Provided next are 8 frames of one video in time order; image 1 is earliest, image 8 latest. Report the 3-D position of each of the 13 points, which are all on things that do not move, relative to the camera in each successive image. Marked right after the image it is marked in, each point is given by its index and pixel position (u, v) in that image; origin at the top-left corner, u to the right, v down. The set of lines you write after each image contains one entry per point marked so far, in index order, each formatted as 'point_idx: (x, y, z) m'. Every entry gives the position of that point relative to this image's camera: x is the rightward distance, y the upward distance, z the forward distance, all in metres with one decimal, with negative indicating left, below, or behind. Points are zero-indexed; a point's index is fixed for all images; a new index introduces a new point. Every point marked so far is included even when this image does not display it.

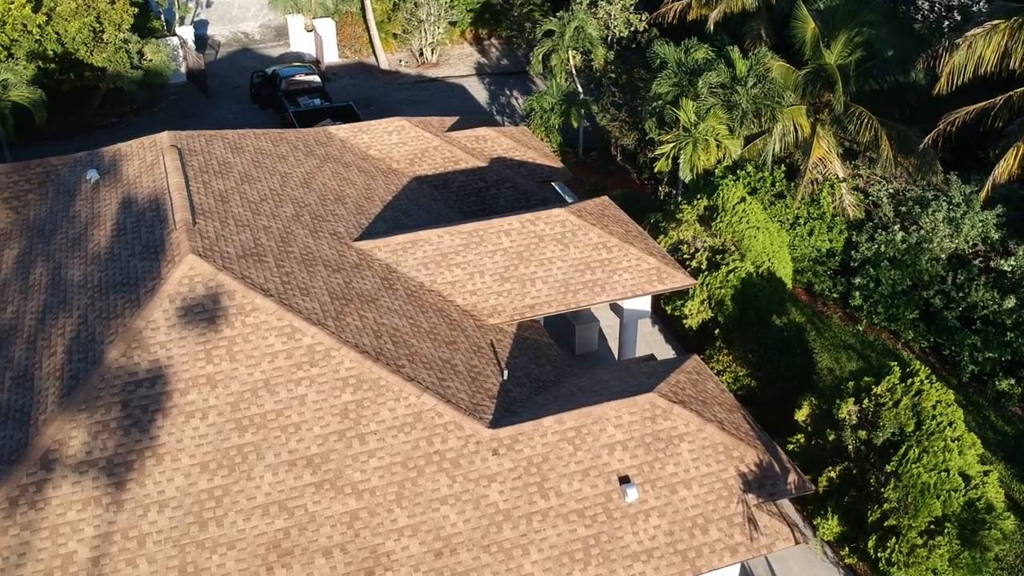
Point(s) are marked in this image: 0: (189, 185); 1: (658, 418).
0: (-6.2, +2.0, +19.0) m
1: (+2.3, -2.1, +16.0) m
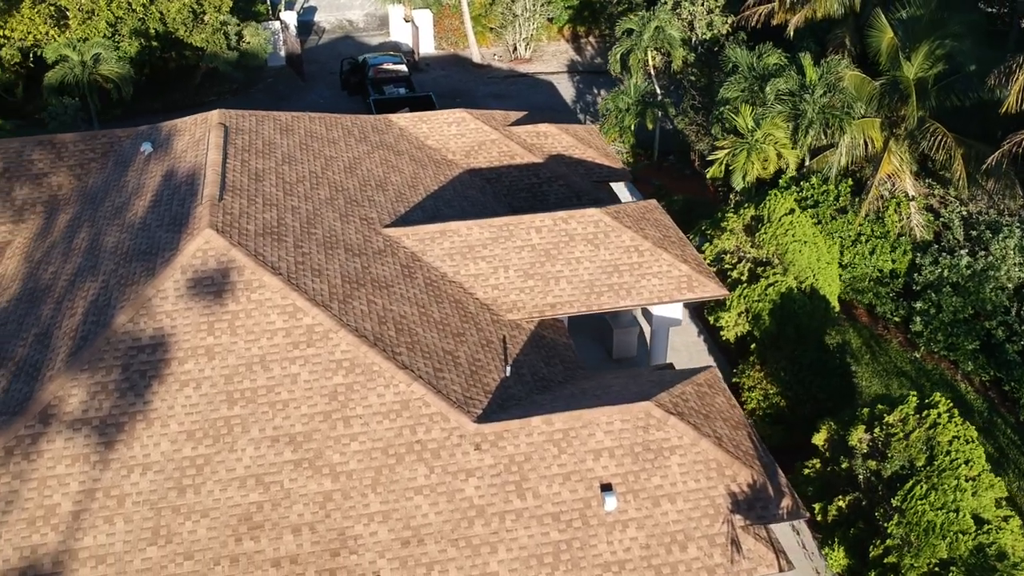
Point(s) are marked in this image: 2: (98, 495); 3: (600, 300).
0: (-5.6, +2.5, +19.5) m
1: (+2.2, -2.2, +15.6) m
2: (-5.9, -3.0, +14.2) m
3: (+1.7, -0.2, +19.5) m
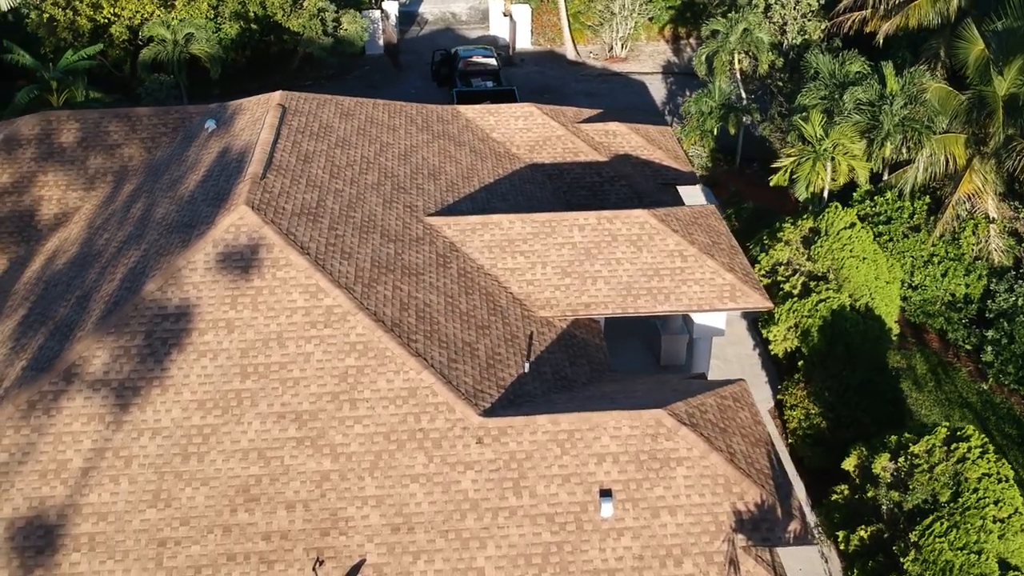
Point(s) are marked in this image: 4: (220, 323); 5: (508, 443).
0: (-4.7, +2.9, +19.9) m
1: (+2.2, -2.3, +15.1) m
2: (-6.0, -2.5, +14.7) m
3: (+2.4, -0.3, +19.1) m
4: (-4.7, -0.6, +16.0) m
5: (-0.1, -2.3, +15.0) m
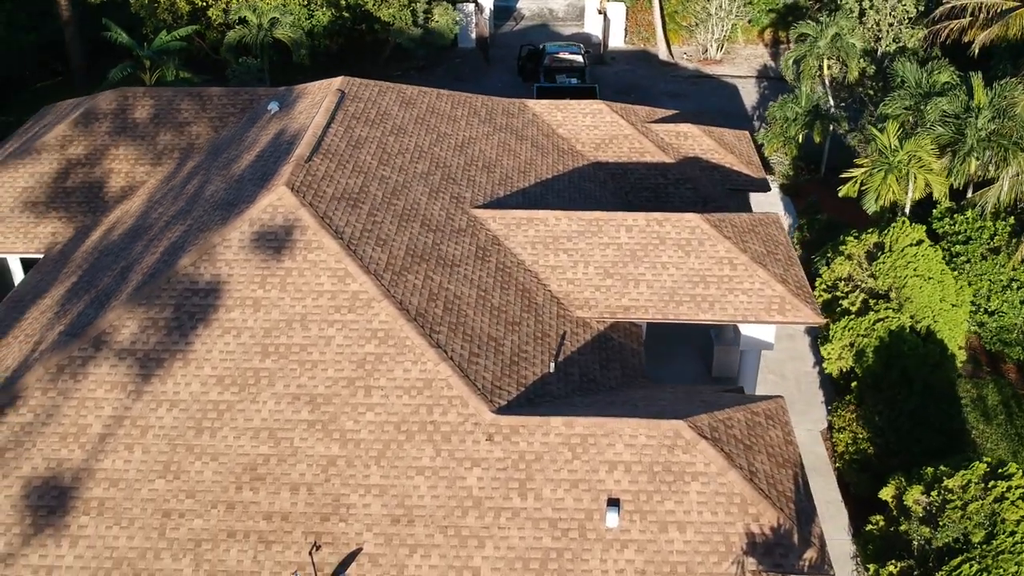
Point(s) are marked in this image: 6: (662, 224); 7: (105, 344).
0: (-3.7, +3.3, +20.0) m
1: (+2.4, -2.4, +14.5) m
2: (-5.8, -2.0, +14.9) m
3: (+3.1, -0.4, +18.4) m
4: (-4.3, -0.2, +16.1) m
5: (+0.1, -2.3, +14.6) m
6: (+3.0, +1.3, +19.6) m
7: (-6.4, -0.9, +15.7) m
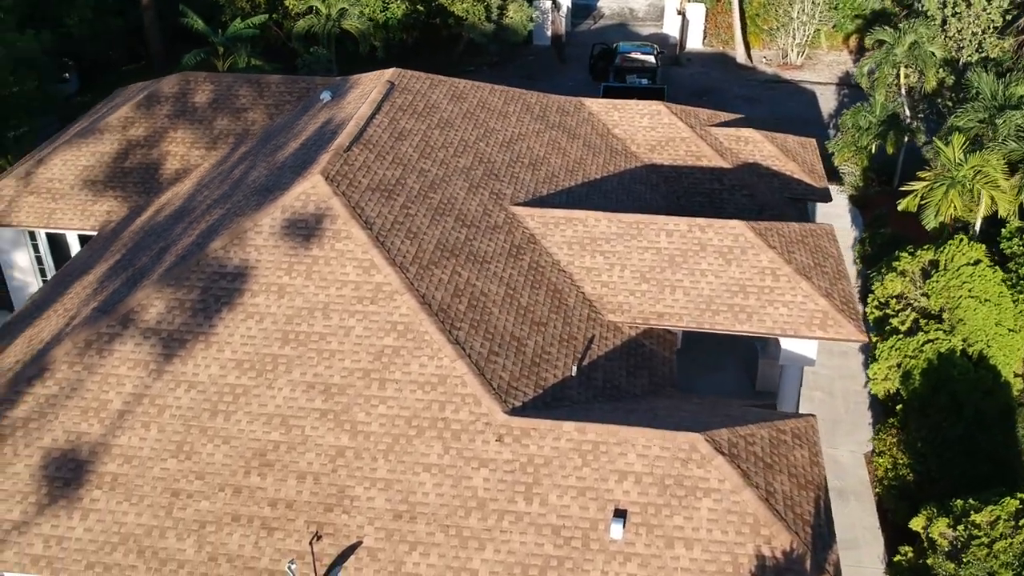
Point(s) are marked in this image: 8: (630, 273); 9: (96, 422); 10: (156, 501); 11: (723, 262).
0: (-2.8, +3.4, +20.0) m
1: (+2.5, -2.5, +14.0) m
2: (-5.6, -1.7, +15.1) m
3: (+3.6, -0.6, +17.9) m
4: (-3.9, 0.0, +16.2) m
5: (+0.2, -2.3, +14.3) m
6: (+3.7, +1.1, +19.0) m
7: (-6.1, -0.6, +15.9) m
8: (+2.2, +0.3, +18.5) m
9: (-6.3, -2.0, +15.0) m
10: (-5.1, -3.1, +14.2) m
11: (+4.0, +0.5, +18.6) m
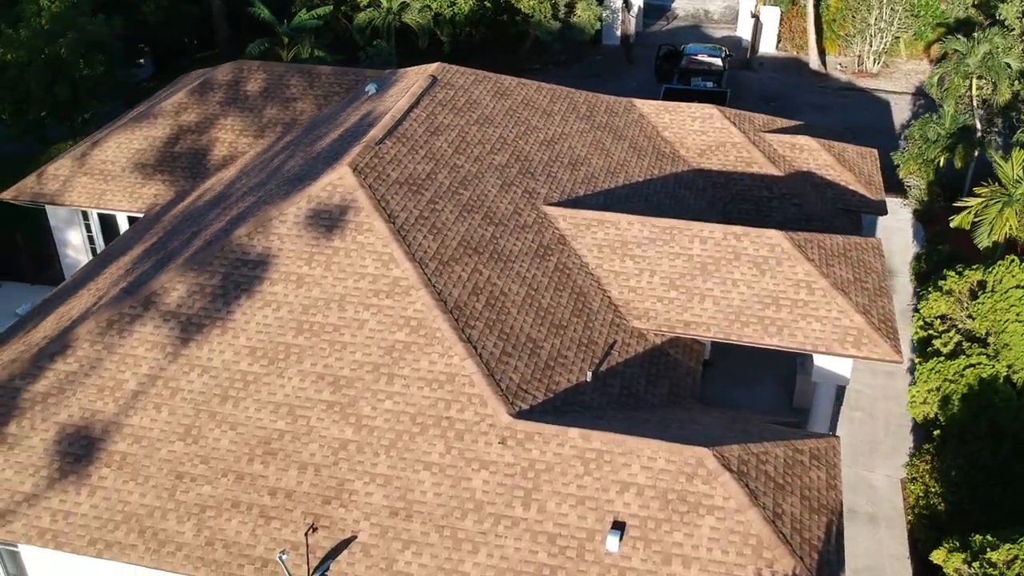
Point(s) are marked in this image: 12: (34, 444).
0: (-2.0, +3.5, +19.9) m
1: (+2.5, -2.6, +13.6) m
2: (-5.5, -1.5, +15.3) m
3: (+4.0, -0.7, +17.3) m
4: (-3.6, +0.2, +16.2) m
5: (+0.3, -2.3, +14.0) m
6: (+4.2, +0.9, +18.4) m
7: (-5.8, -0.3, +16.1) m
8: (+2.7, +0.2, +18.1) m
9: (-6.2, -1.7, +15.2) m
10: (-5.1, -2.8, +14.4) m
11: (+4.4, +0.3, +18.0) m
12: (-7.2, -2.4, +14.9) m
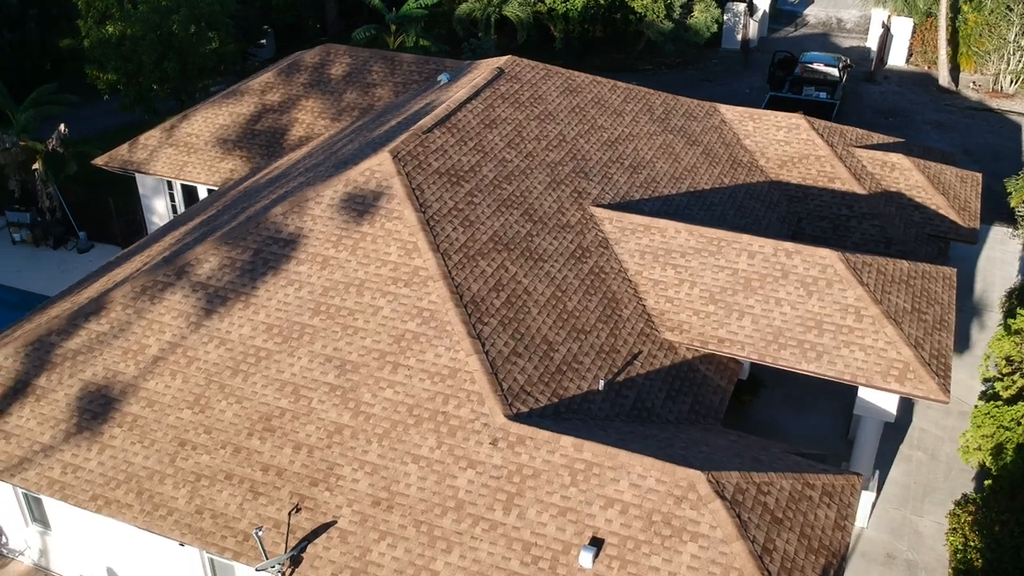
0: (-0.8, +3.7, +19.7) m
1: (+2.2, -2.8, +12.9) m
2: (-5.3, -1.0, +15.7) m
3: (+4.4, -1.1, +16.4) m
4: (-3.2, +0.5, +16.3) m
5: (+0.1, -2.3, +13.7) m
6: (+4.9, +0.6, +17.5) m
7: (-5.4, +0.2, +16.6) m
8: (+3.3, -0.1, +17.3) m
9: (-6.0, -1.2, +15.7) m
10: (-5.2, -2.4, +14.7) m
11: (+5.0, -0.1, +17.0) m
12: (-7.1, -1.7, +15.6) m
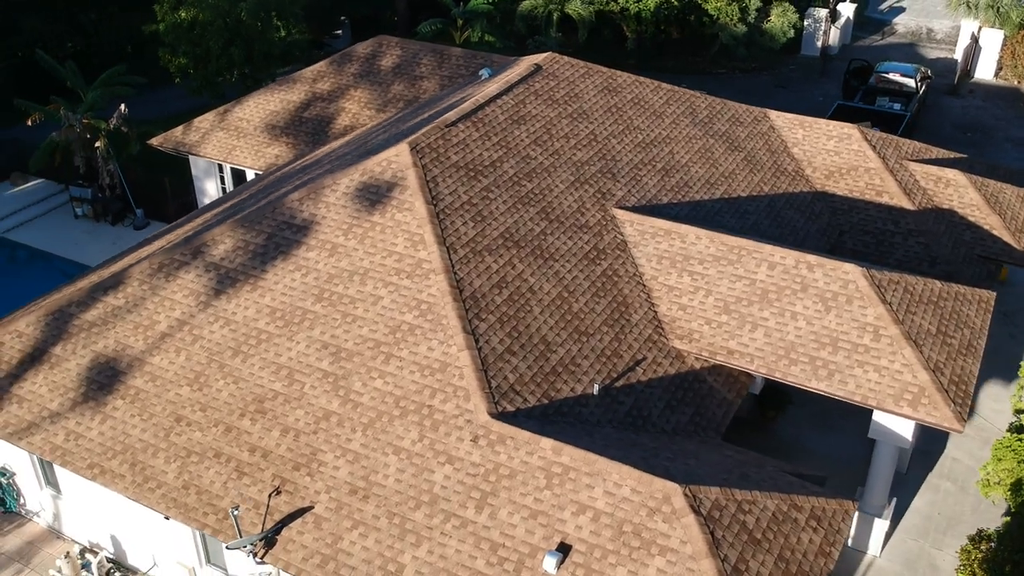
0: (-0.2, +3.8, +19.6) m
1: (+1.8, -2.8, +12.5) m
2: (-5.3, -0.6, +16.0) m
3: (+4.4, -1.3, +15.8) m
4: (-3.1, +0.7, +16.4) m
5: (-0.2, -2.3, +13.5) m
6: (+5.1, +0.3, +16.8) m
7: (-5.3, +0.6, +16.9) m
8: (+3.4, -0.2, +16.9) m
9: (-6.0, -0.8, +16.1) m
10: (-5.3, -2.0, +15.1) m
11: (+5.1, -0.3, +16.3) m
12: (-7.2, -1.3, +16.1) m
